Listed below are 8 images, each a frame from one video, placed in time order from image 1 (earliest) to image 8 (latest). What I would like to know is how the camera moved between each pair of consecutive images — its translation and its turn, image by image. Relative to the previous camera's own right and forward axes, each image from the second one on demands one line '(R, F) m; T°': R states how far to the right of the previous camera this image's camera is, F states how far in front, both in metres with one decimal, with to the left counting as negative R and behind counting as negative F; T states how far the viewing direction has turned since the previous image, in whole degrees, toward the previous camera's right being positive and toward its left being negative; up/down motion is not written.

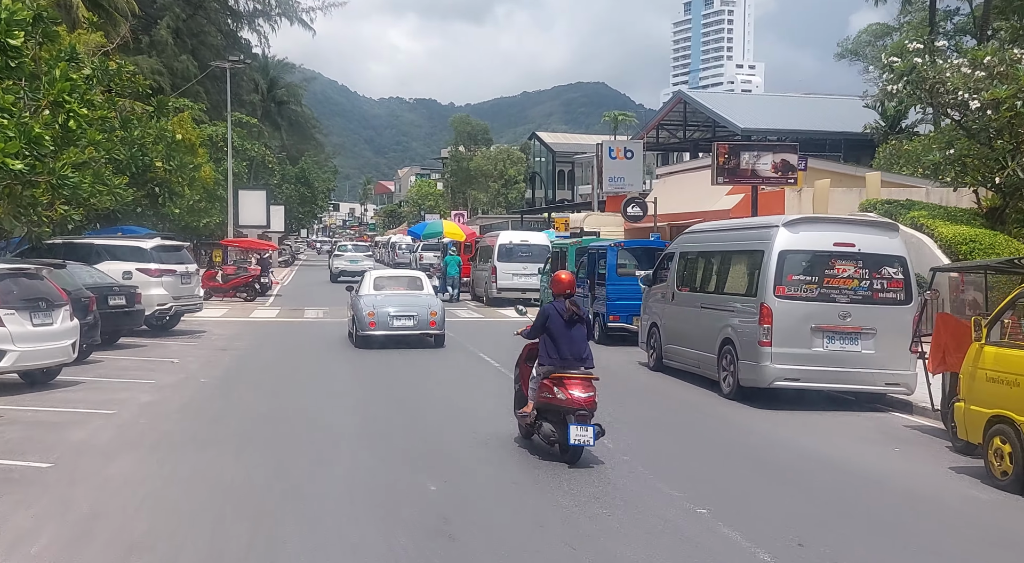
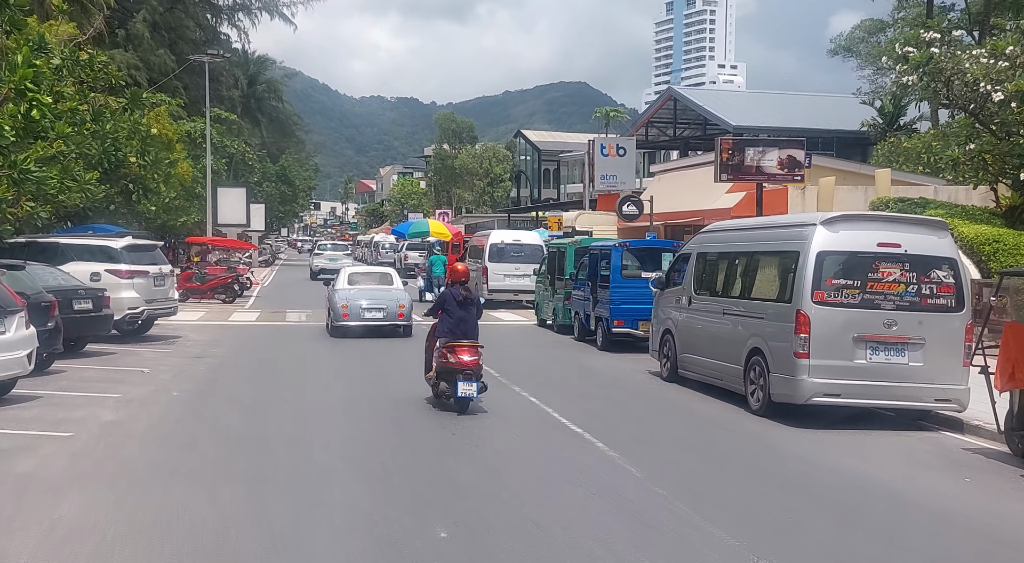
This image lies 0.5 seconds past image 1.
(-0.3, +1.1) m; +1°
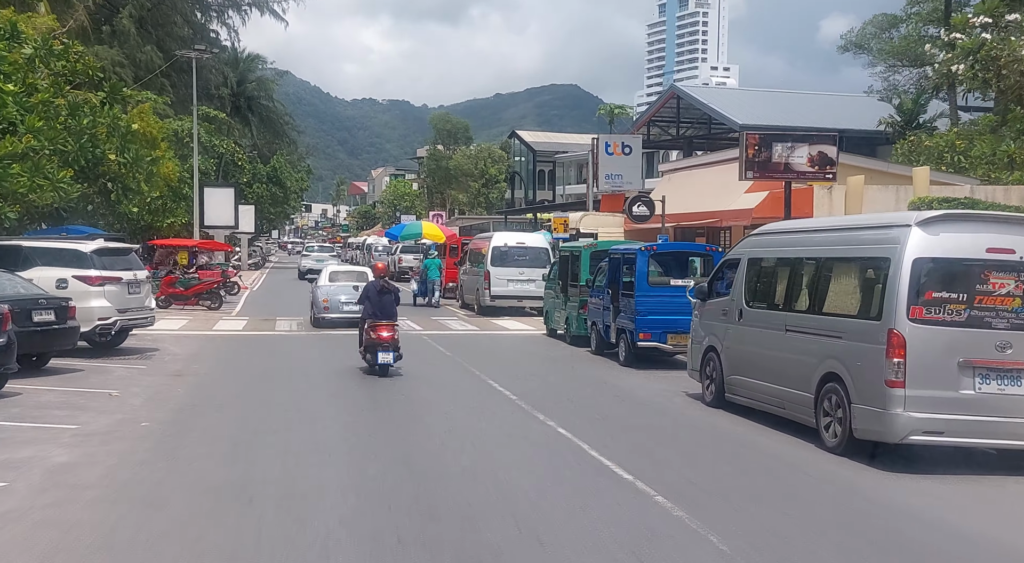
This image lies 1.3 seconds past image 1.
(-0.4, +1.6) m; +1°
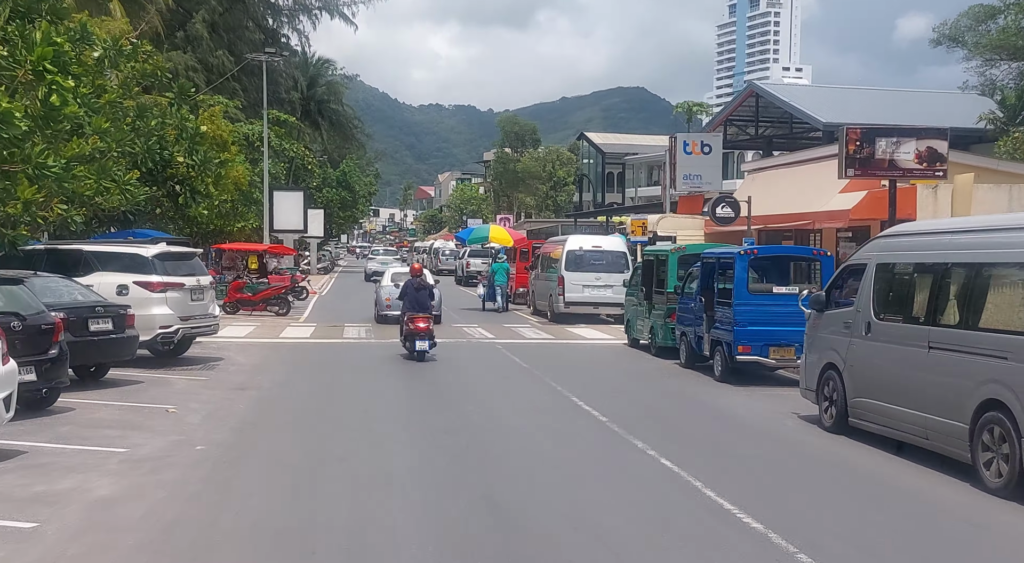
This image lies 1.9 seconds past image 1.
(-0.3, +1.1) m; -4°
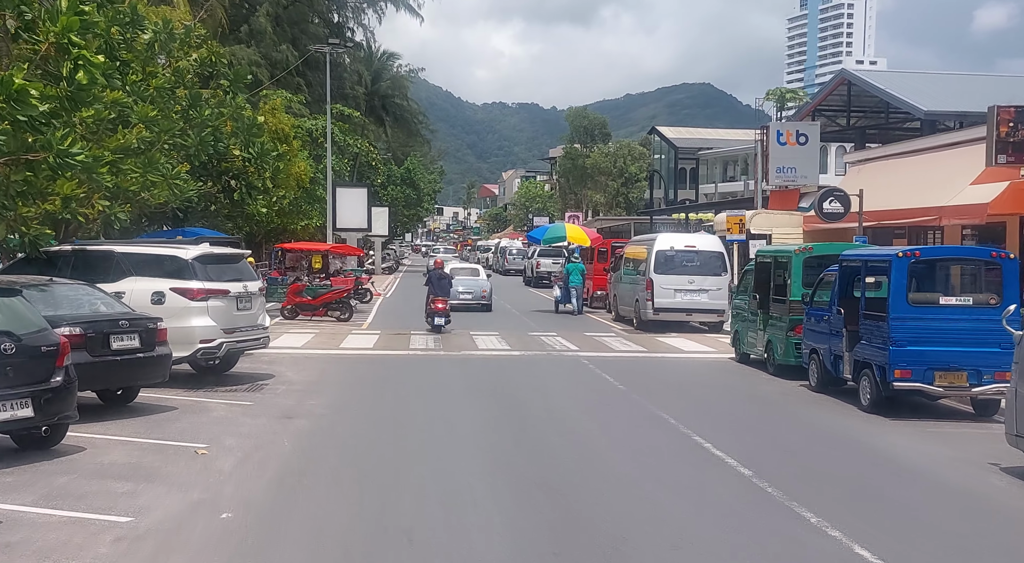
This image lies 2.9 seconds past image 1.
(-0.5, +2.2) m; -4°
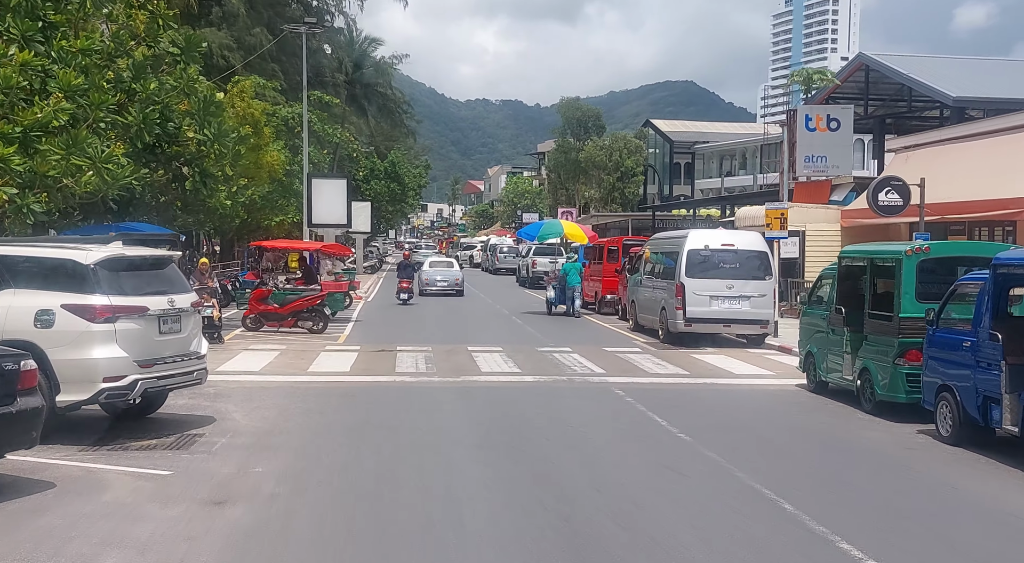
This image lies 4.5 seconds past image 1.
(-0.4, +3.4) m; +1°
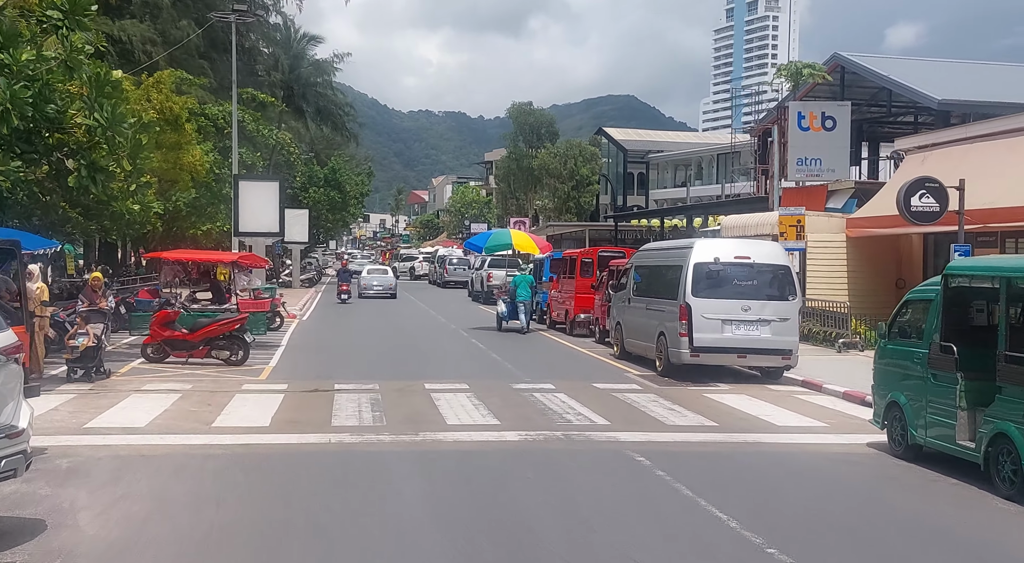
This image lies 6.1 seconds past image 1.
(-0.4, +3.5) m; +4°
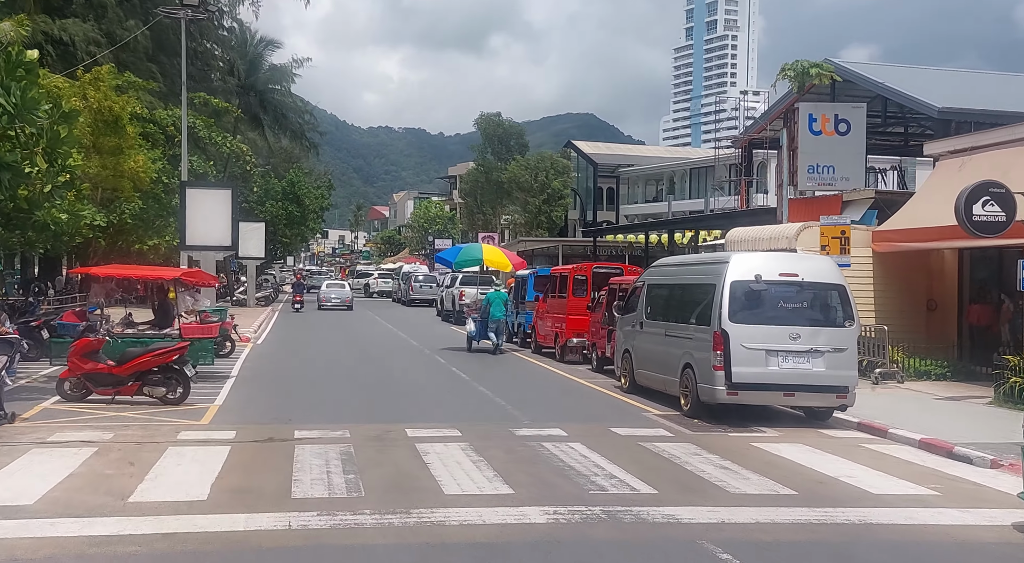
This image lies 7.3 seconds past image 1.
(-0.5, +2.6) m; +2°
